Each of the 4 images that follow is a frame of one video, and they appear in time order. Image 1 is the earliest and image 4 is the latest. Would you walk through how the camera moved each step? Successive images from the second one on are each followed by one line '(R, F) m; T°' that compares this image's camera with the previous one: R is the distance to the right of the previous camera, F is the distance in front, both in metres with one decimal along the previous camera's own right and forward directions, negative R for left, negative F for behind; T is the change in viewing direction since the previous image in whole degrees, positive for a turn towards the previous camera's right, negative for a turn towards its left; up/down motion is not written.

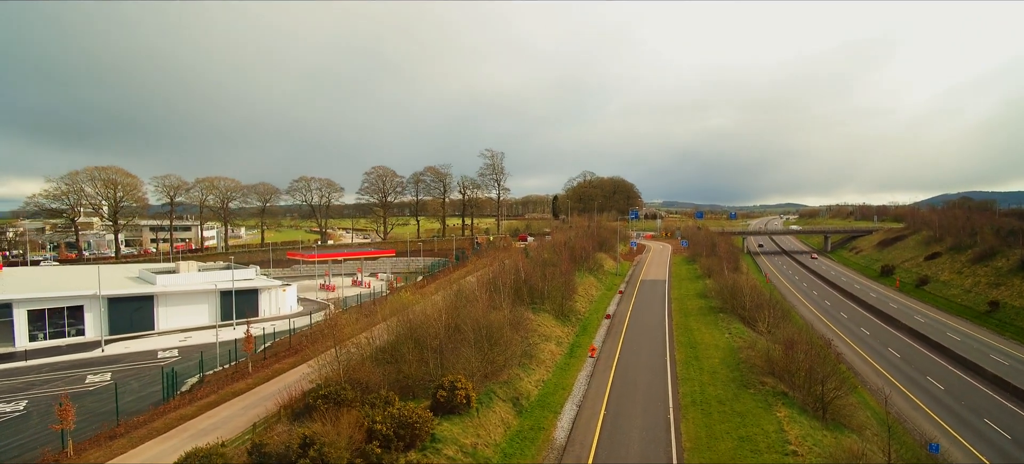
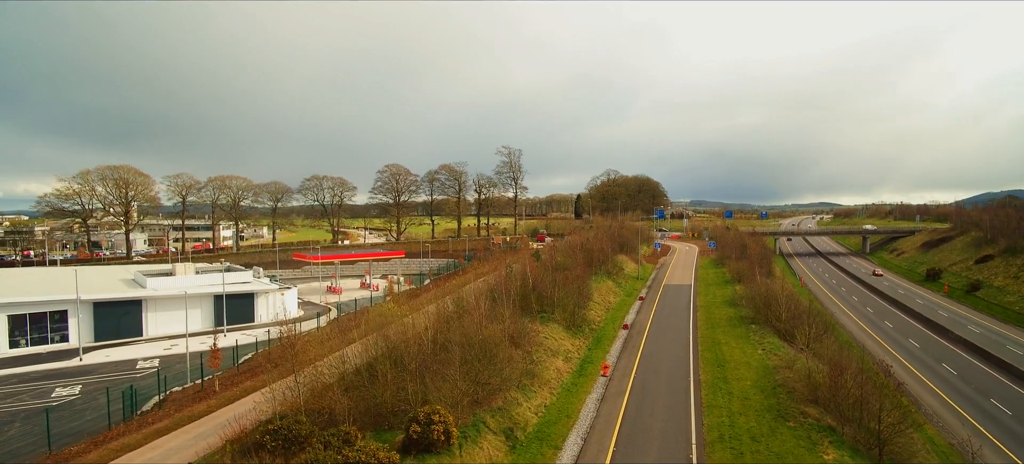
(+1.2, +3.2) m; -3°
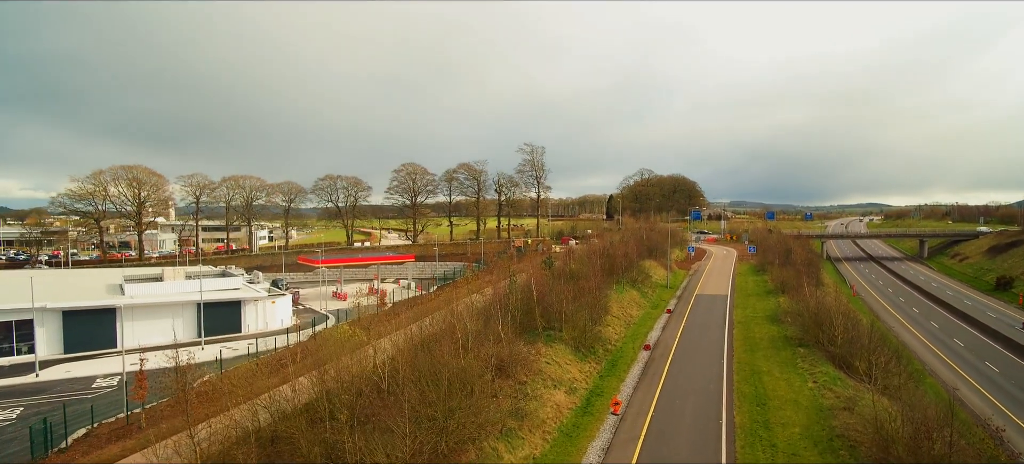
(+1.9, +4.4) m; -4°
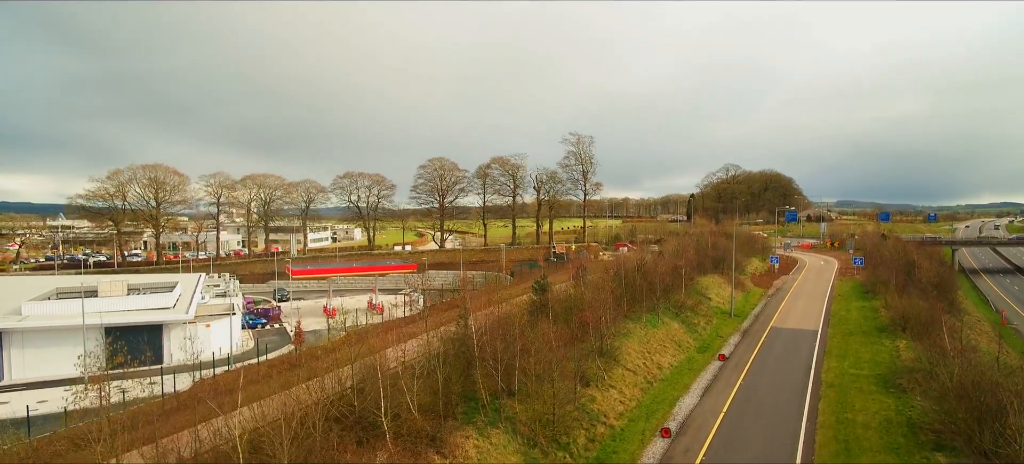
(+5.7, +10.6) m; -9°
